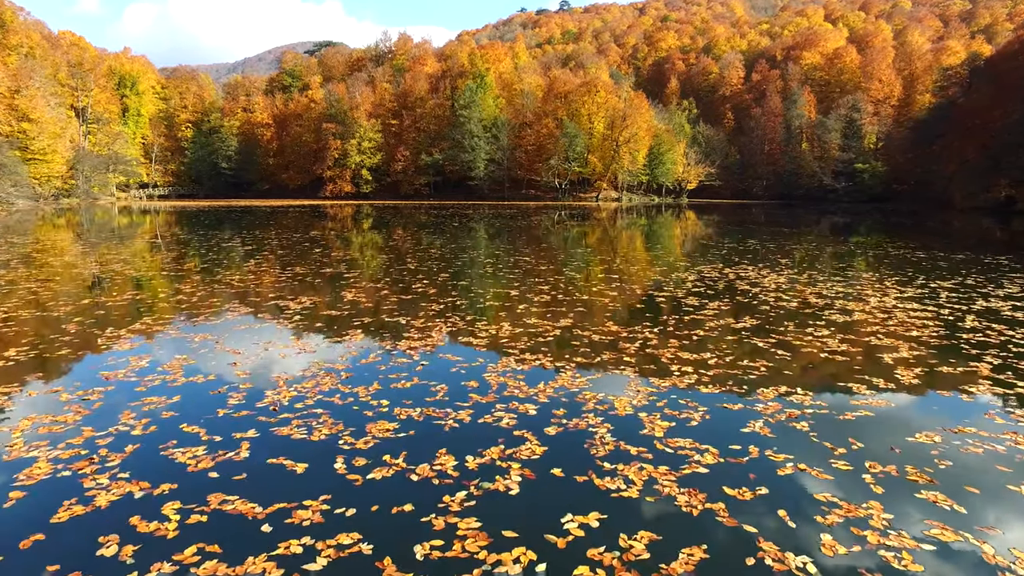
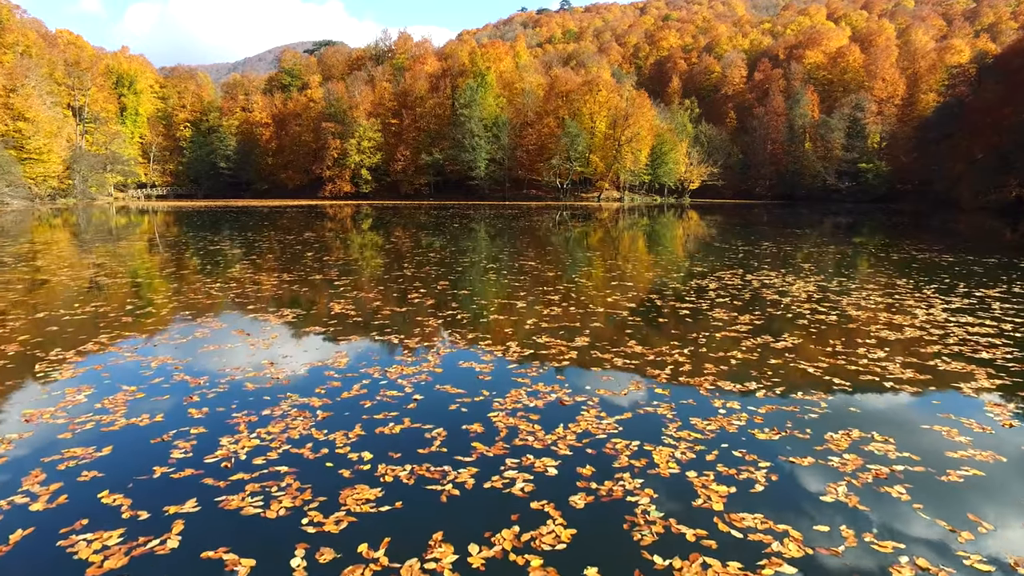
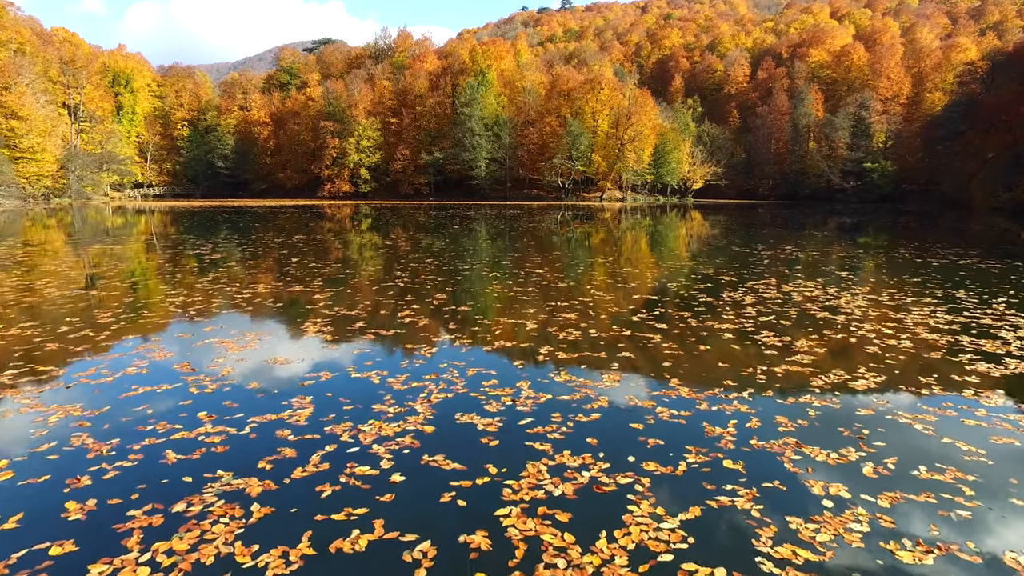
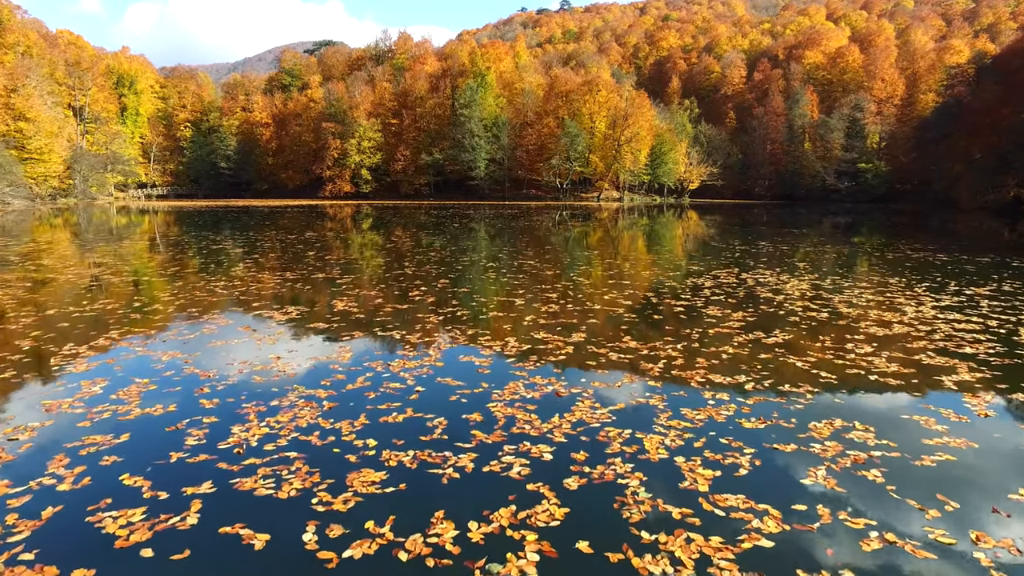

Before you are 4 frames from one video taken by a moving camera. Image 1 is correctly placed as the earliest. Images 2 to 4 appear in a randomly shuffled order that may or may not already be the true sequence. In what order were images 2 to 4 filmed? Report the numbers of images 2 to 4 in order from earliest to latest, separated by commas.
4, 2, 3
